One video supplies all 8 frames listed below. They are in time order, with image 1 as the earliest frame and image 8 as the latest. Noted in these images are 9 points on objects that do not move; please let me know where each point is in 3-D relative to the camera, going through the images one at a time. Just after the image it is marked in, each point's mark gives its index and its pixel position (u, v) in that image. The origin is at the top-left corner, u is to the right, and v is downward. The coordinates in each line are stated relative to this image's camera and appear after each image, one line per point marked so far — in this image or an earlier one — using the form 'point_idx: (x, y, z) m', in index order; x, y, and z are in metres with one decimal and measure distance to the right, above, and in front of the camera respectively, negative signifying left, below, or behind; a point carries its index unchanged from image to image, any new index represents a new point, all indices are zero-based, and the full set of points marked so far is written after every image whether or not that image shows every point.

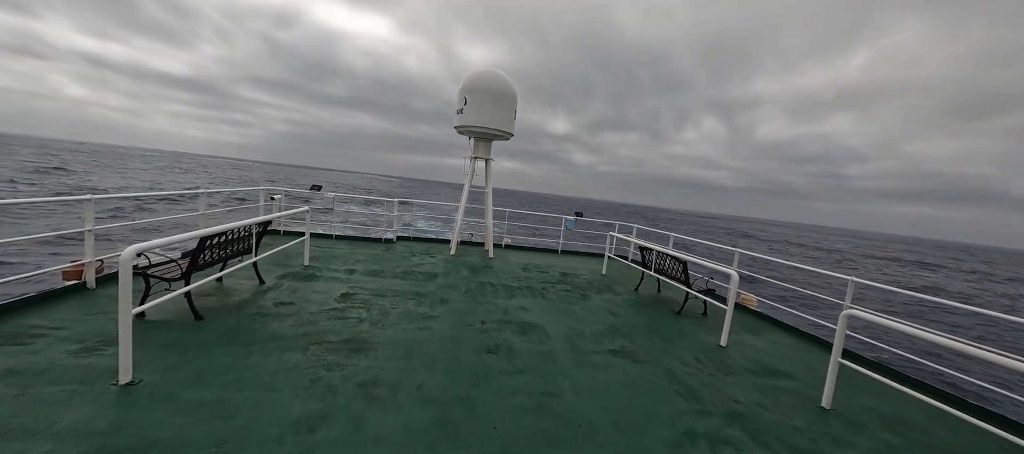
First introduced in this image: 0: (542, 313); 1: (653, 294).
0: (+0.4, -1.1, +4.2) m
1: (+2.4, -1.5, +6.2) m
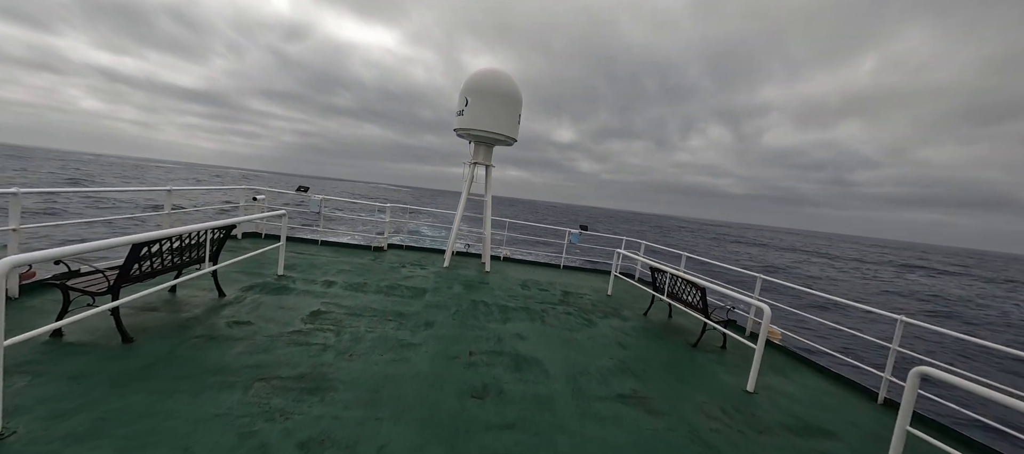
0: (+0.3, -1.2, +3.7) m
1: (+2.4, -1.6, +5.6) m
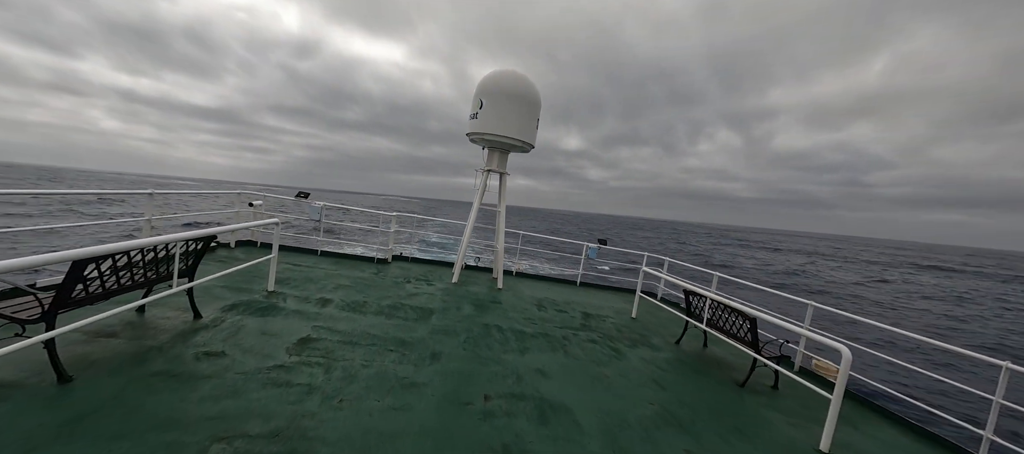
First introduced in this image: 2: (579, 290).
0: (+0.5, -1.4, +3.1) m
1: (+2.6, -1.7, +4.9) m
2: (+1.4, -1.3, +7.5) m
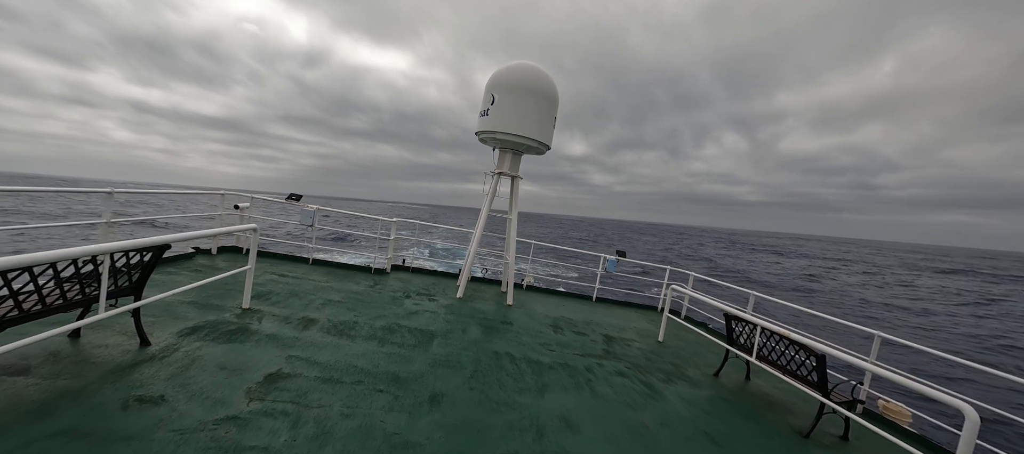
0: (+0.6, -1.4, +2.4) m
1: (+2.8, -1.8, +4.2) m
2: (+1.6, -1.5, +6.8) m
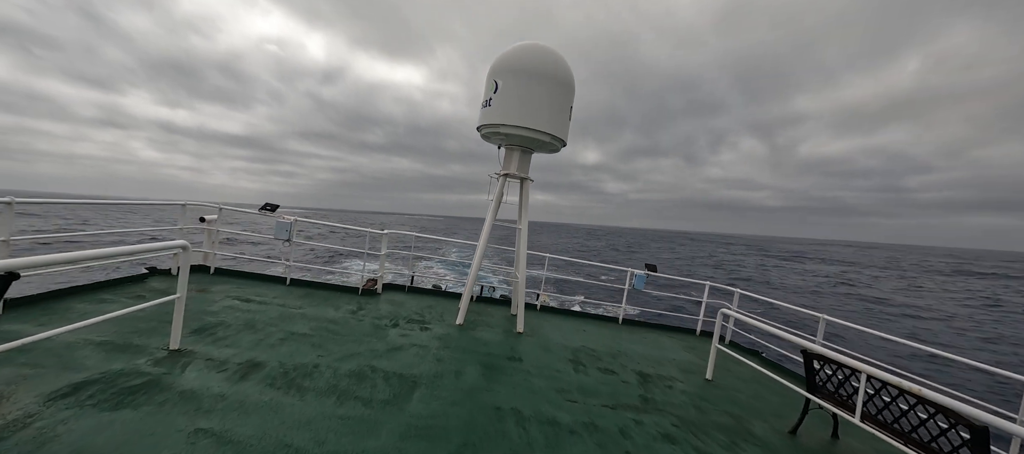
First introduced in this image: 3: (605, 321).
0: (+0.6, -1.5, +1.4) m
1: (+2.9, -1.9, +3.1) m
2: (+1.8, -1.6, +5.8) m
3: (+1.7, -1.6, +6.3) m
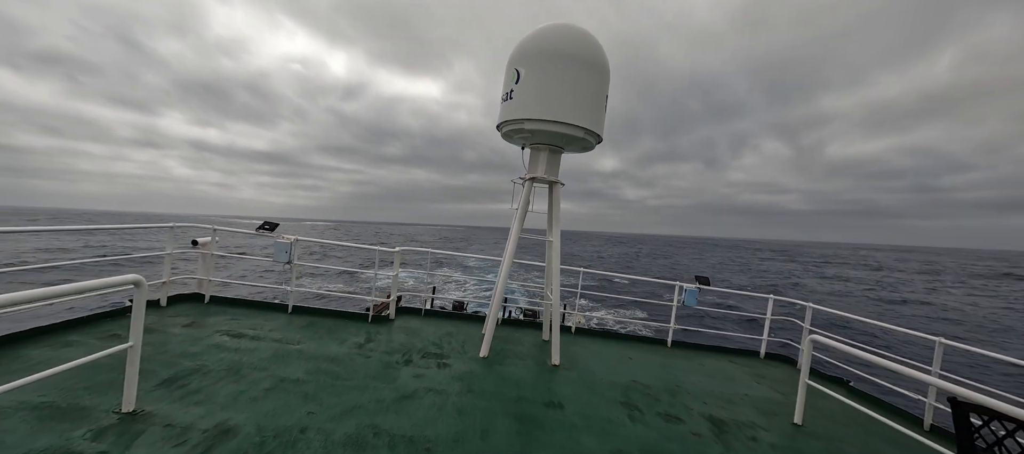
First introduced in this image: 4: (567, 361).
0: (+0.8, -1.6, +0.6) m
1: (+3.2, -2.0, +2.2) m
2: (+2.3, -1.8, +4.9) m
3: (+2.2, -1.8, +5.4) m
4: (+0.7, -1.8, +4.7) m
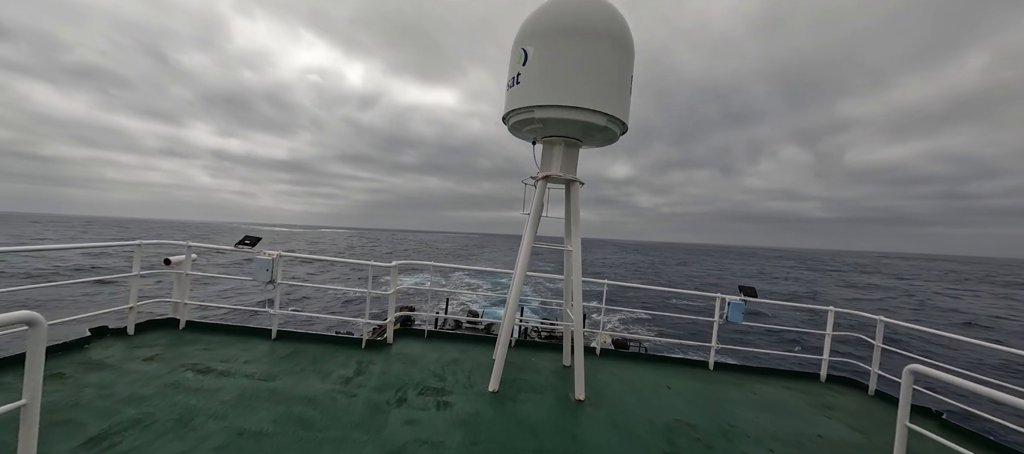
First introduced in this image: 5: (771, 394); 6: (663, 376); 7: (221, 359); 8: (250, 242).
0: (+0.8, -1.7, 0.0) m
1: (+3.2, -2.1, +1.4) m
2: (+2.4, -2.0, +4.2) m
3: (+2.3, -2.0, +4.7) m
4: (+0.9, -1.9, +4.0) m
5: (+3.0, -2.0, +4.2) m
6: (+1.9, -2.0, +4.6) m
7: (-2.9, -1.3, +3.4) m
8: (-3.0, -0.2, +4.0) m
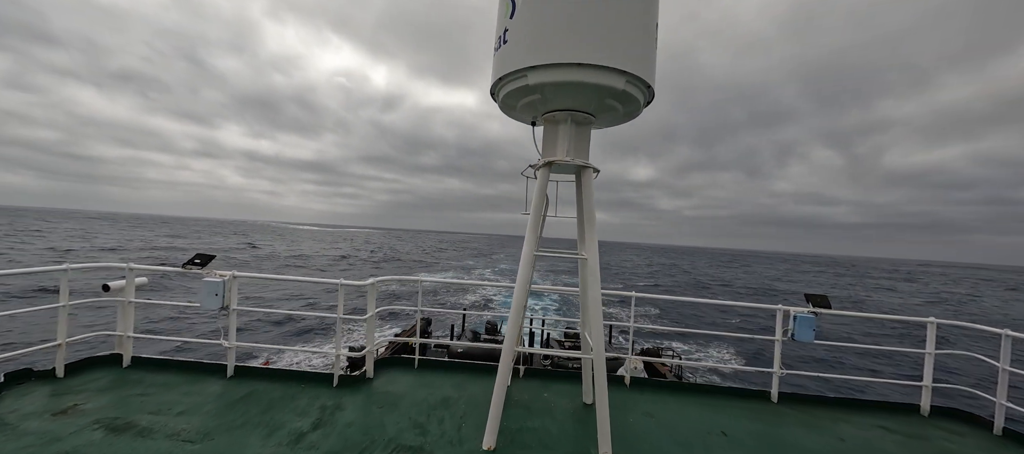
0: (+0.6, -1.9, -0.8) m
1: (+3.0, -2.4, +0.5) m
2: (+2.4, -2.3, +3.3) m
3: (+2.3, -2.3, +3.8) m
4: (+0.8, -2.2, +3.2) m
5: (+3.0, -2.3, +3.2) m
6: (+1.9, -2.2, +3.8) m
7: (-2.9, -1.5, +2.8) m
8: (-3.0, -0.4, +3.4) m
